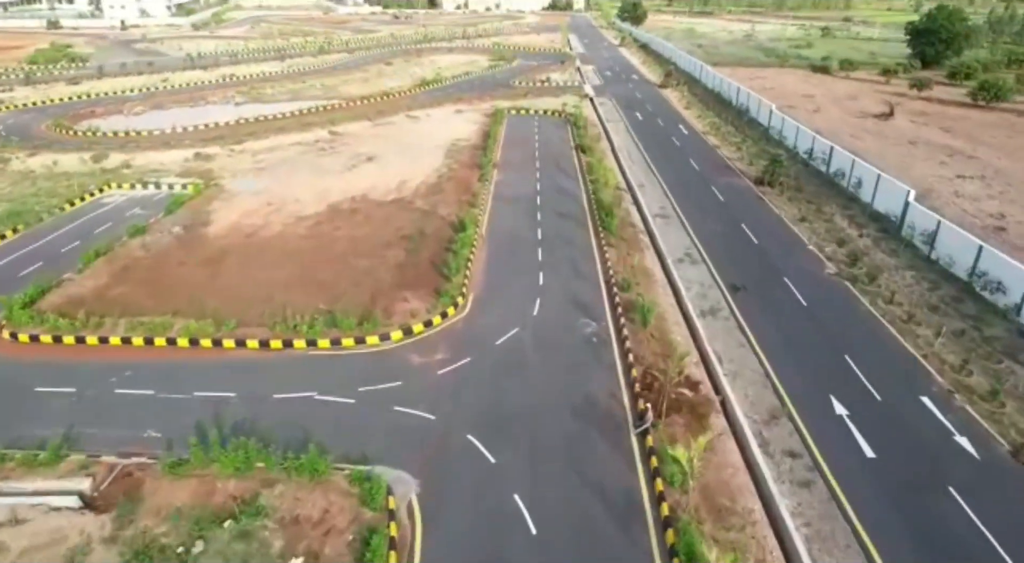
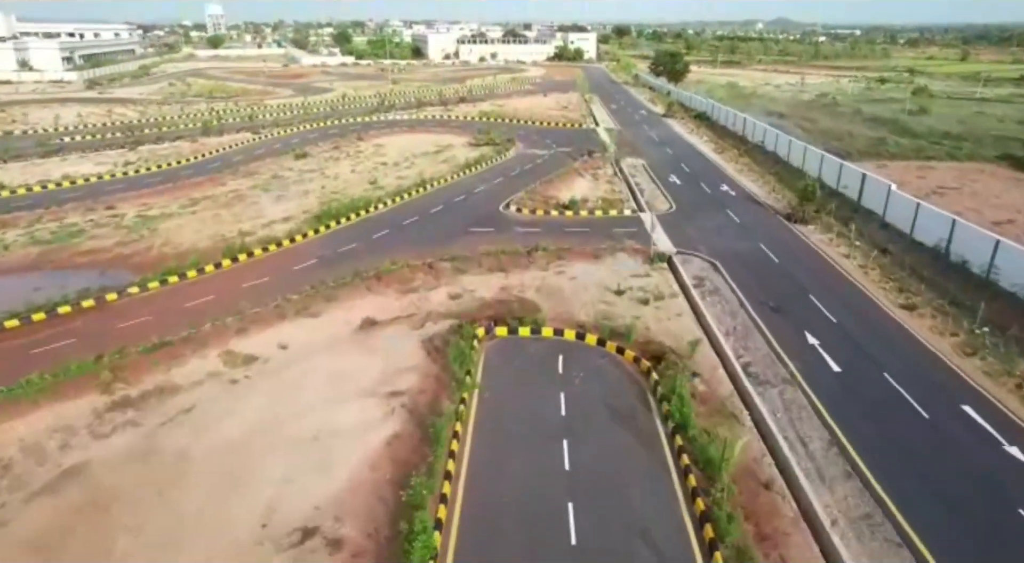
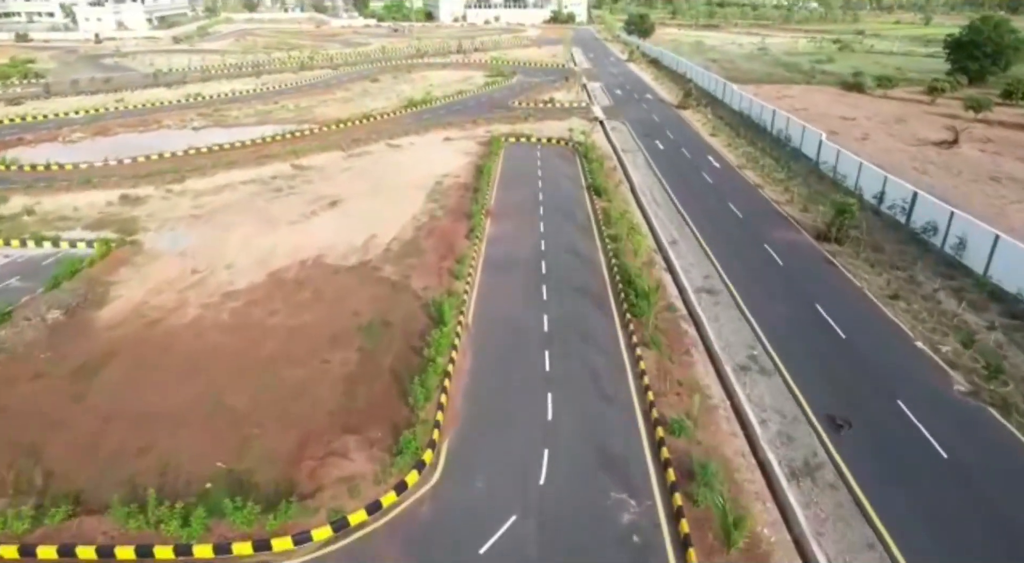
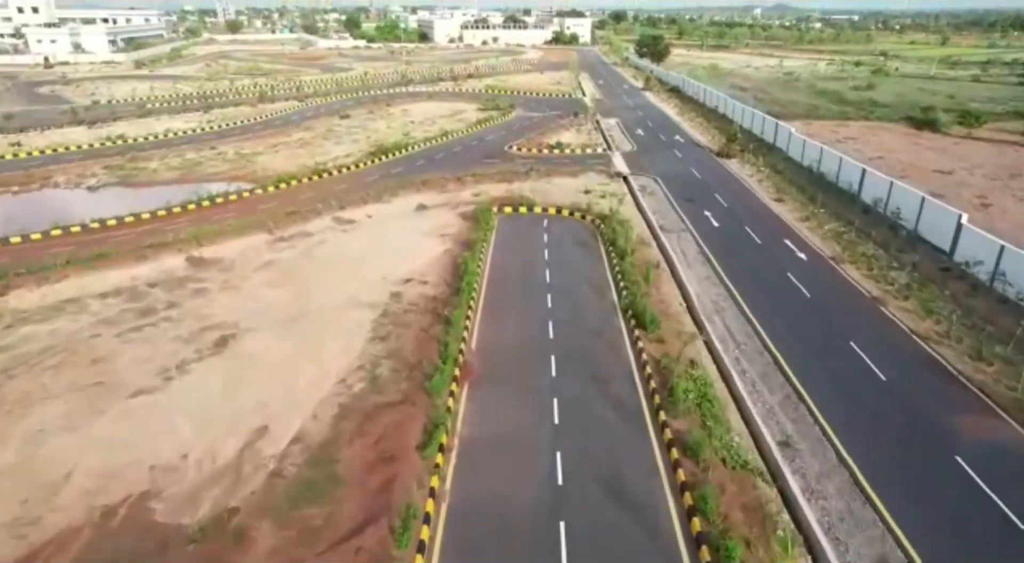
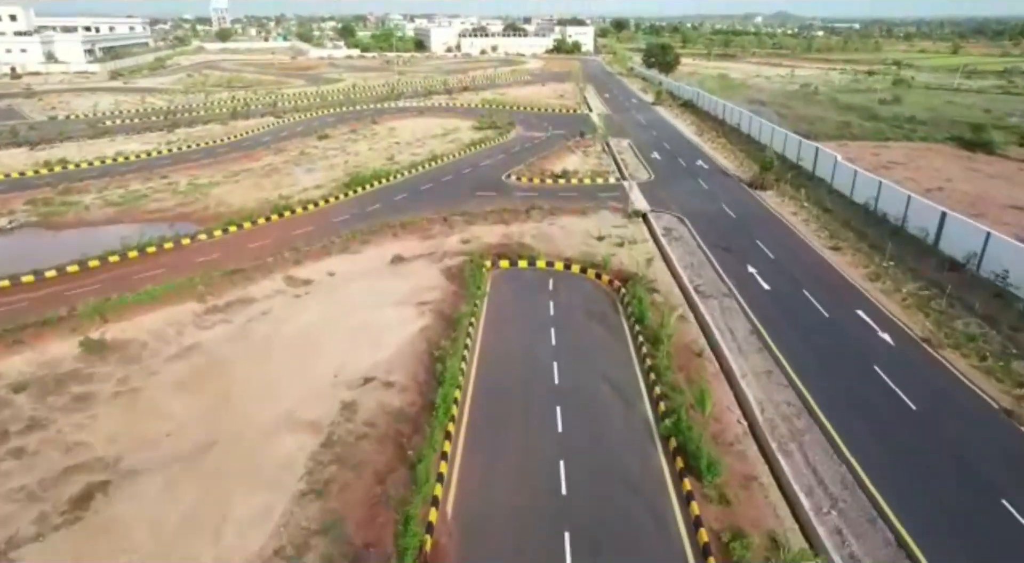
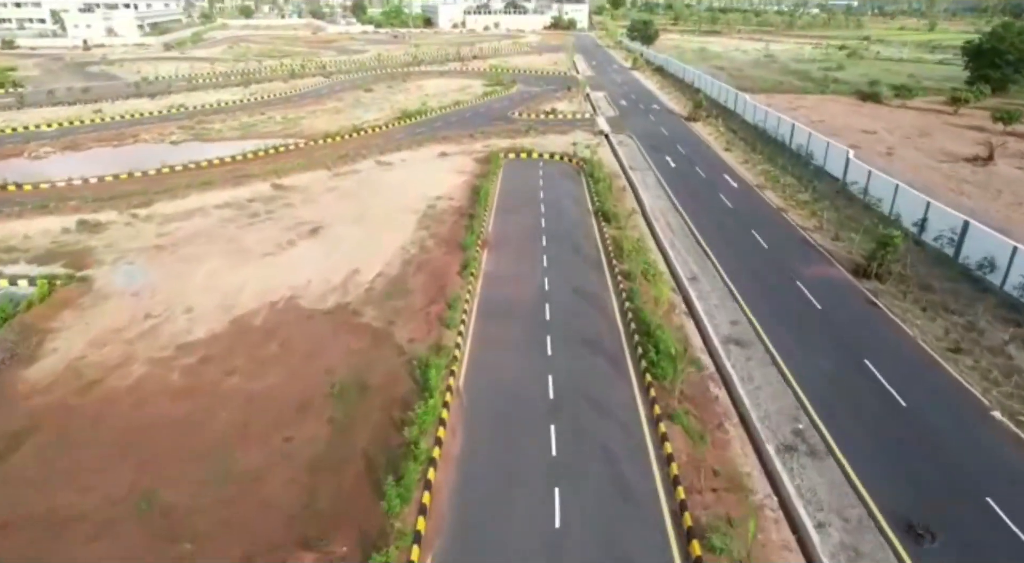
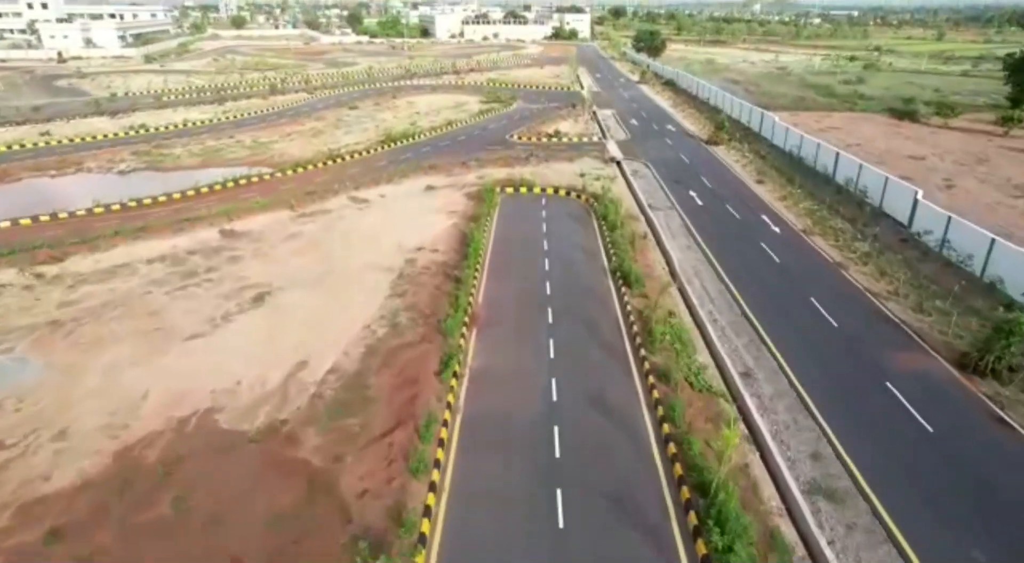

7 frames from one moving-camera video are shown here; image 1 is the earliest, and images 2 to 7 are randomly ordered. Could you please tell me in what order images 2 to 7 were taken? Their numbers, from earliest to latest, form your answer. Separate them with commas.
3, 6, 7, 4, 5, 2
